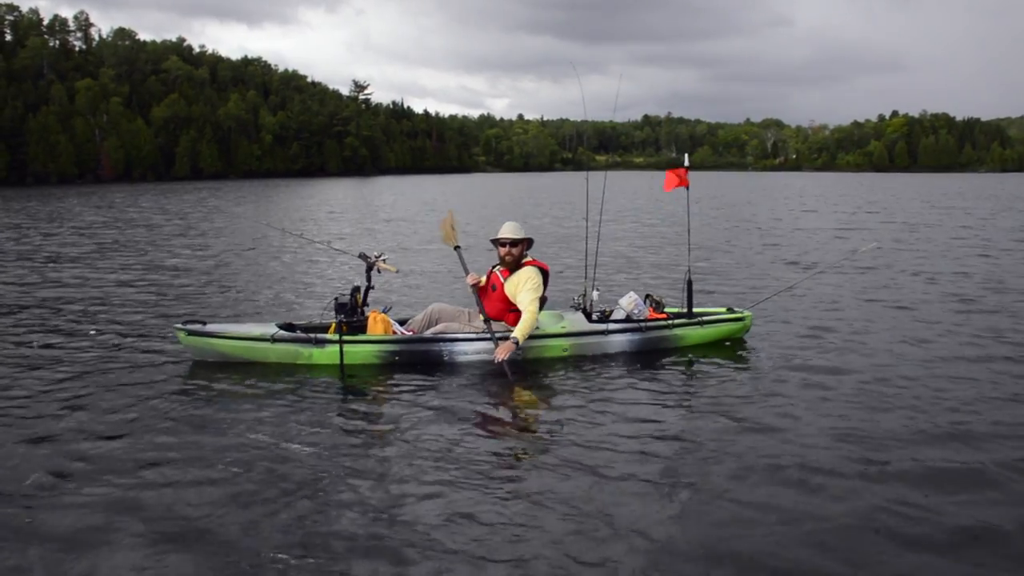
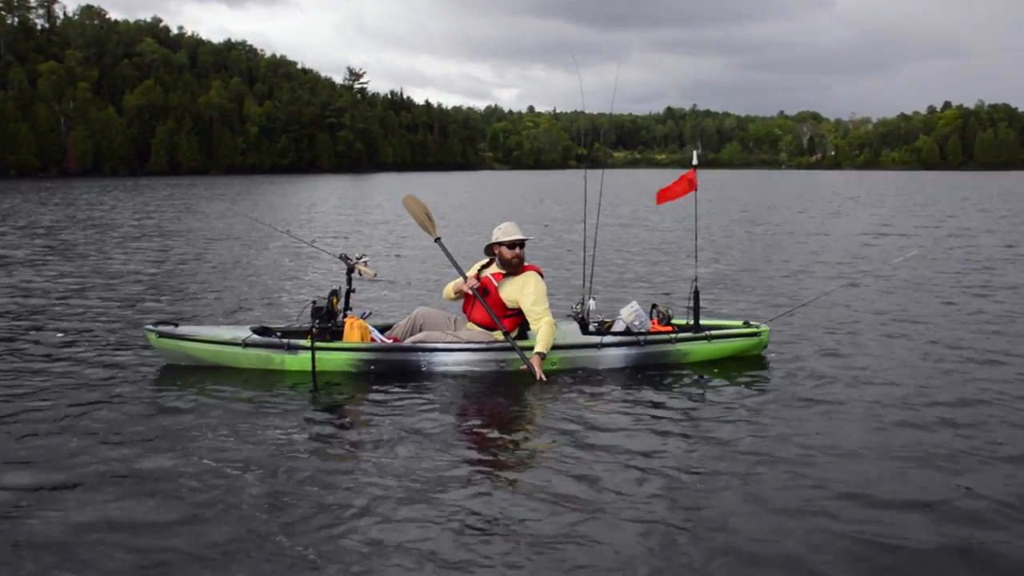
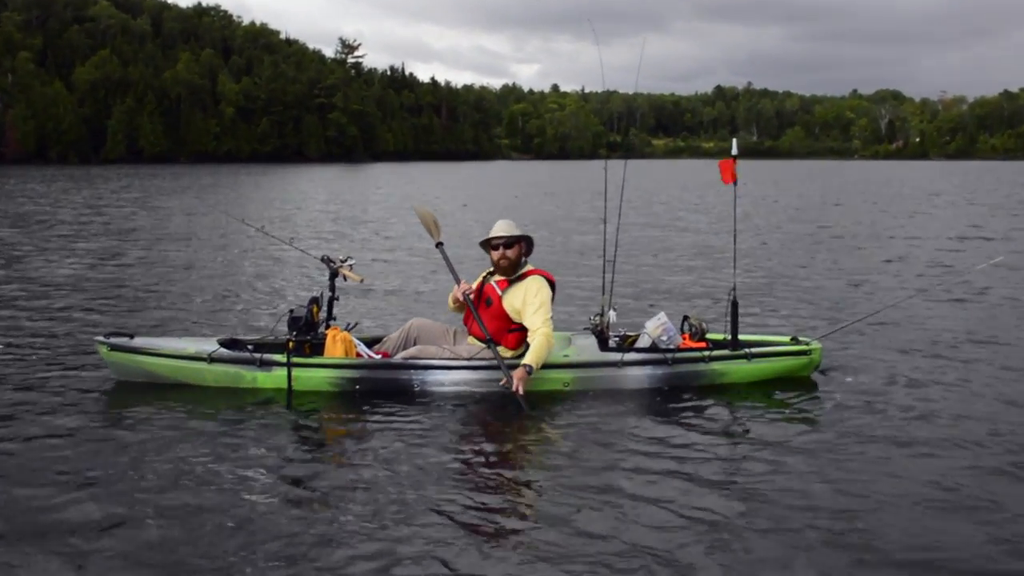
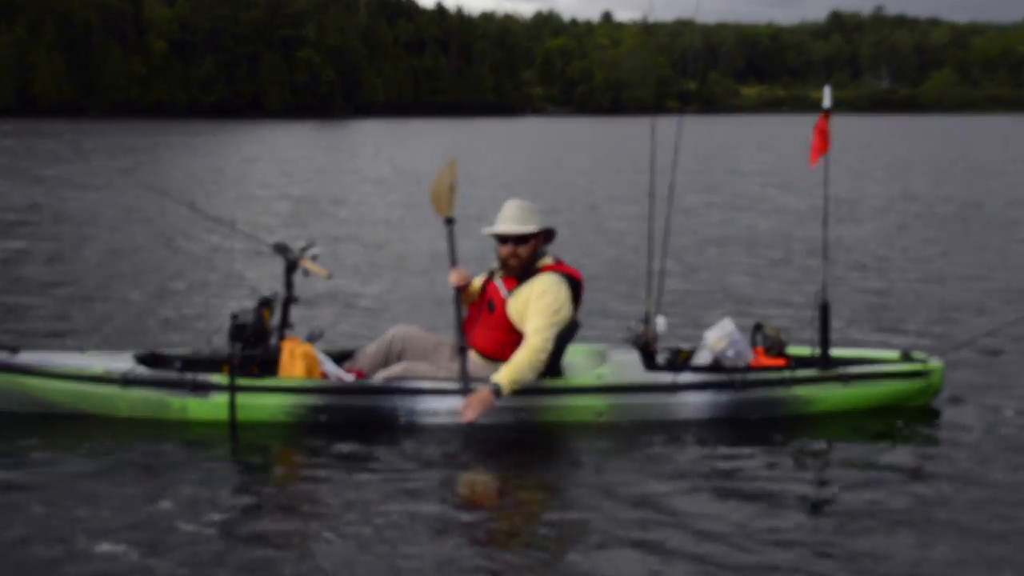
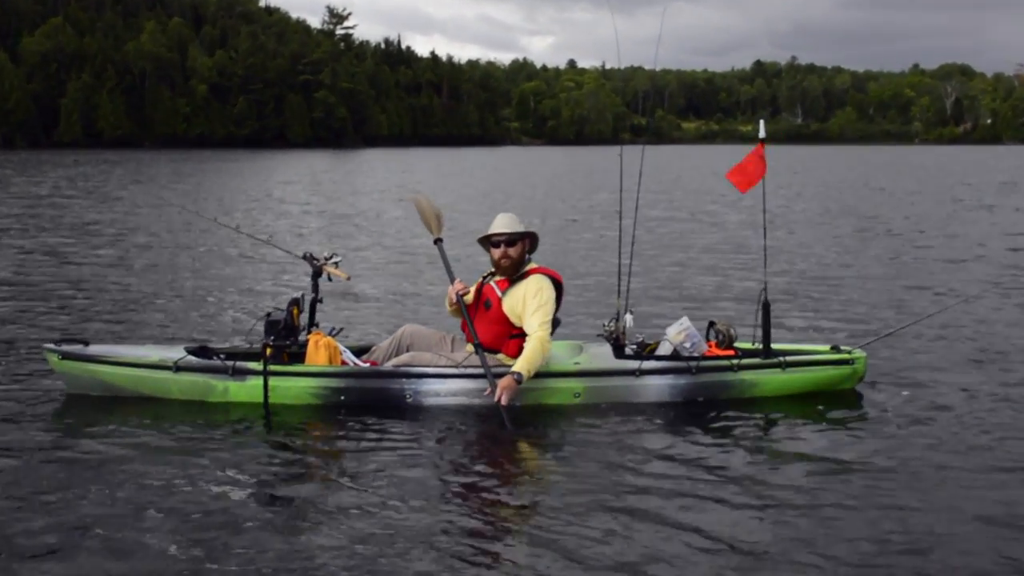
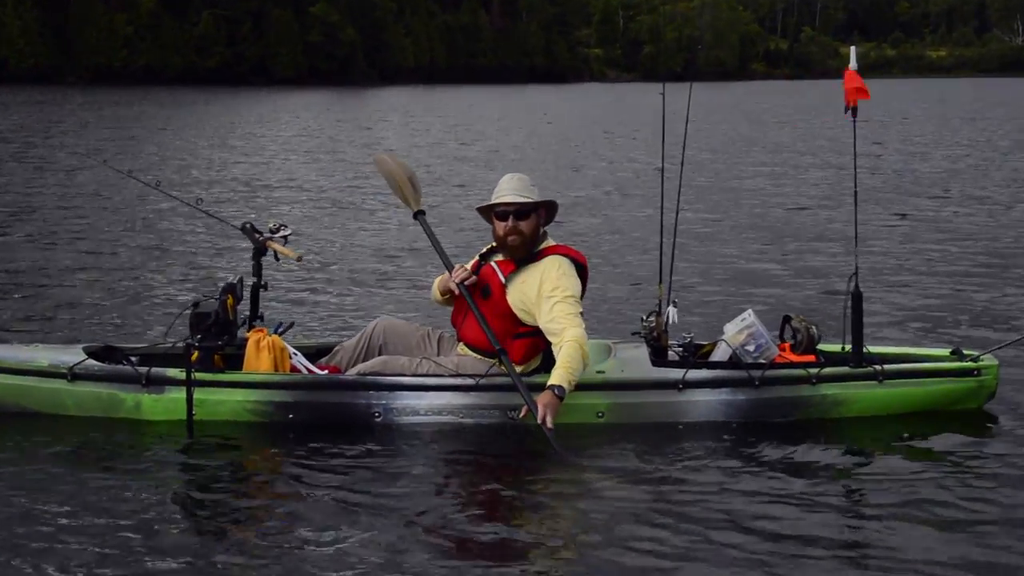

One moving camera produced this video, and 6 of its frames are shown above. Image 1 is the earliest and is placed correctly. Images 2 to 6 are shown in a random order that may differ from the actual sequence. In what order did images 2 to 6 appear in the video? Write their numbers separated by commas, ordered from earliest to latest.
2, 3, 5, 4, 6
